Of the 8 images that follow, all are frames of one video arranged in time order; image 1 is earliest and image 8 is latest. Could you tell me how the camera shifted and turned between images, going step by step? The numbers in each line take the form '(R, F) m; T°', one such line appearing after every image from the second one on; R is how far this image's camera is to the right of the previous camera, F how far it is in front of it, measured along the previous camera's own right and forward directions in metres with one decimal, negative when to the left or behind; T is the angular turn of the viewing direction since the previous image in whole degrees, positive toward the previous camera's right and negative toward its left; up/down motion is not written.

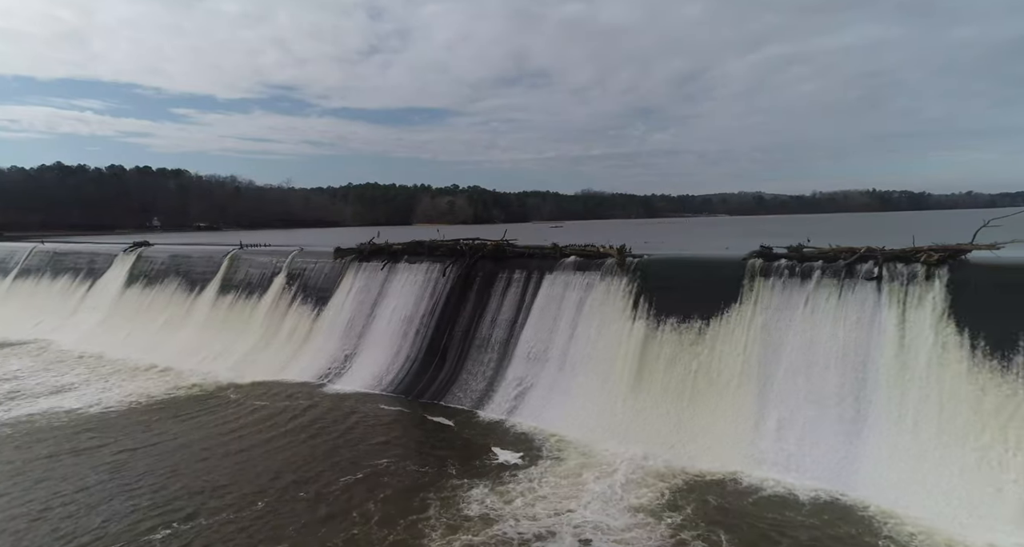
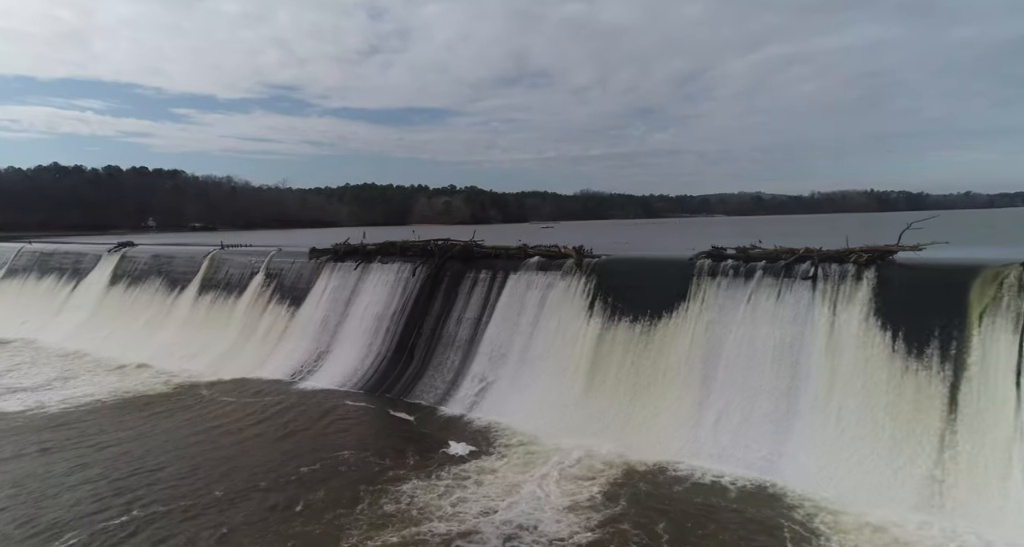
(+1.0, -0.5) m; 0°
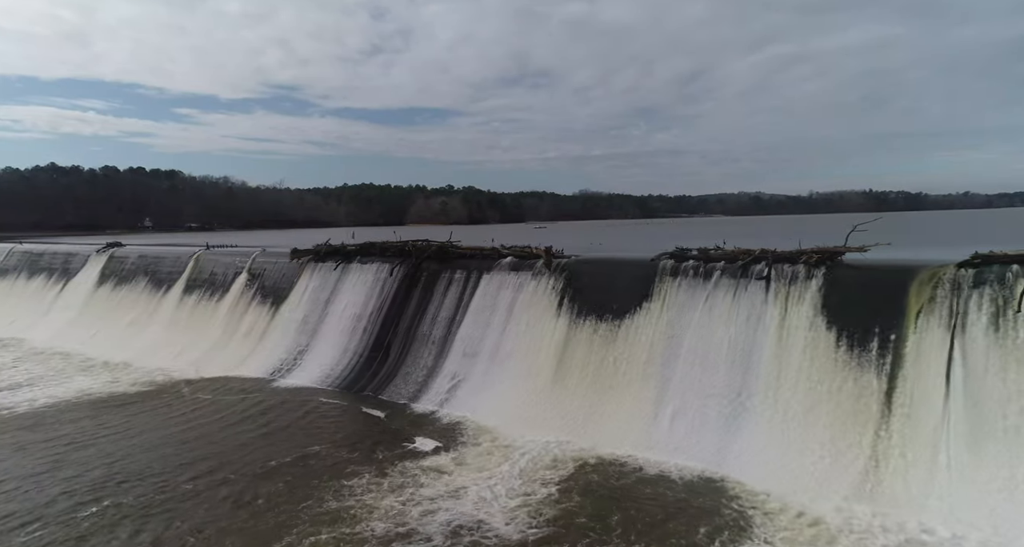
(+0.8, -0.4) m; 0°
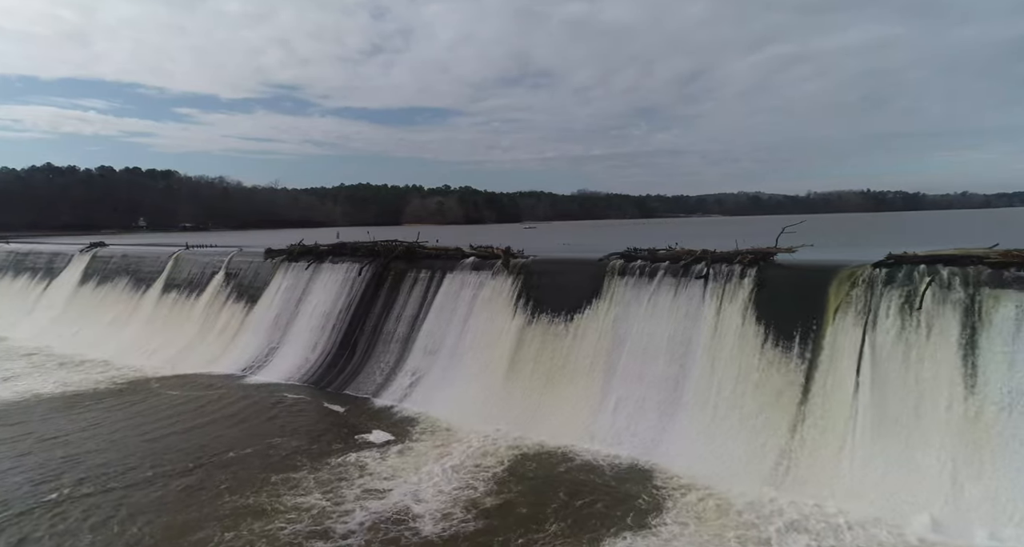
(+1.1, -0.6) m; 0°
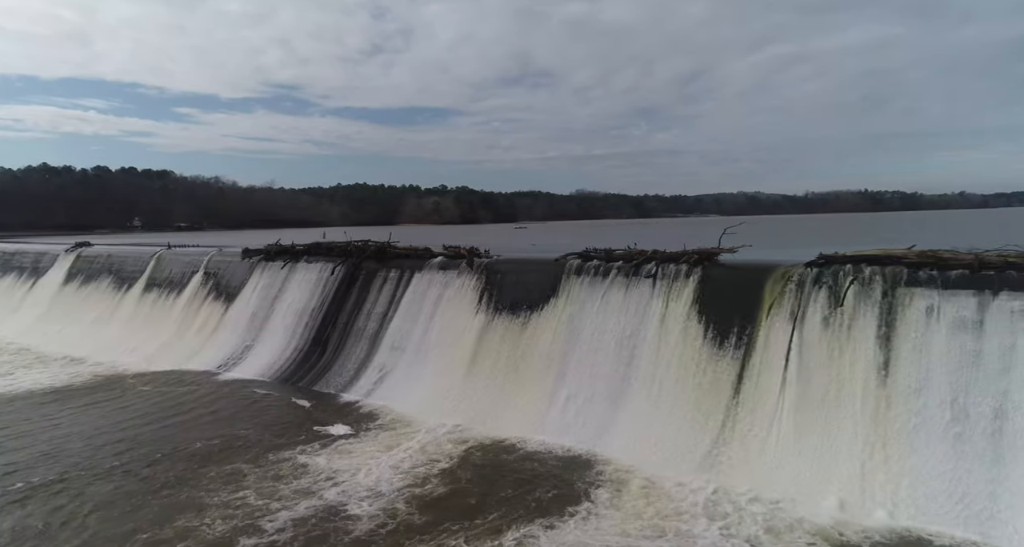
(+1.0, -0.5) m; 0°
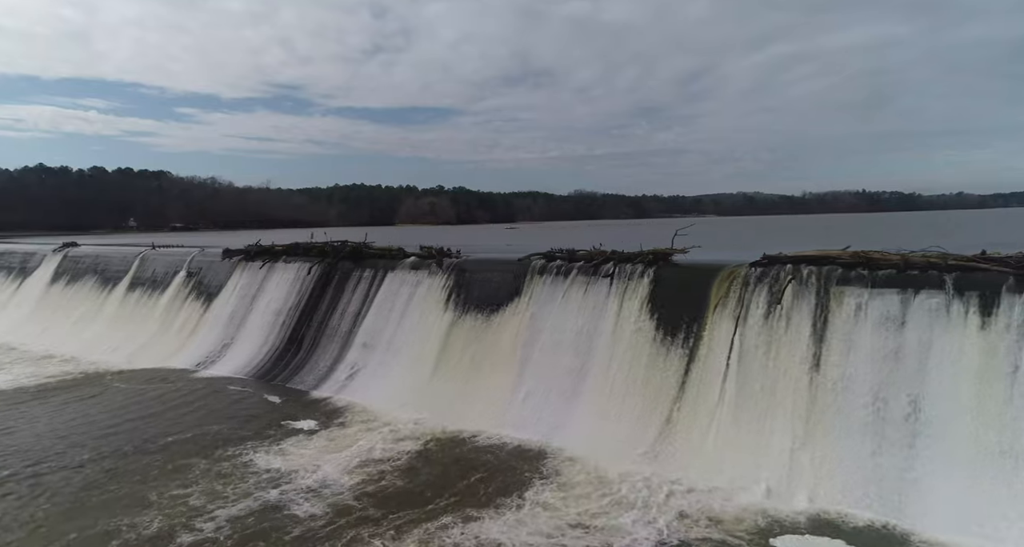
(+0.9, -0.5) m; 0°
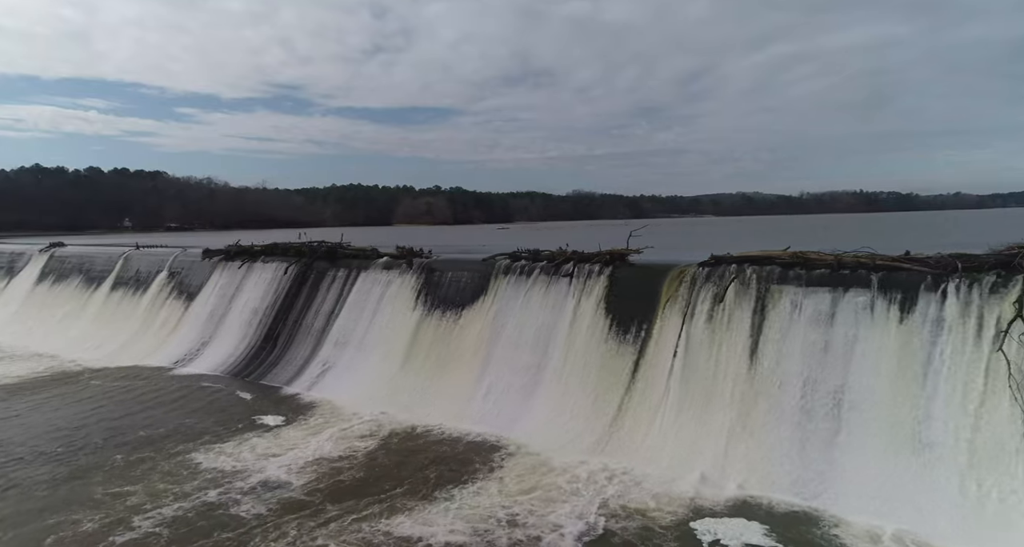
(+0.9, -0.4) m; 0°
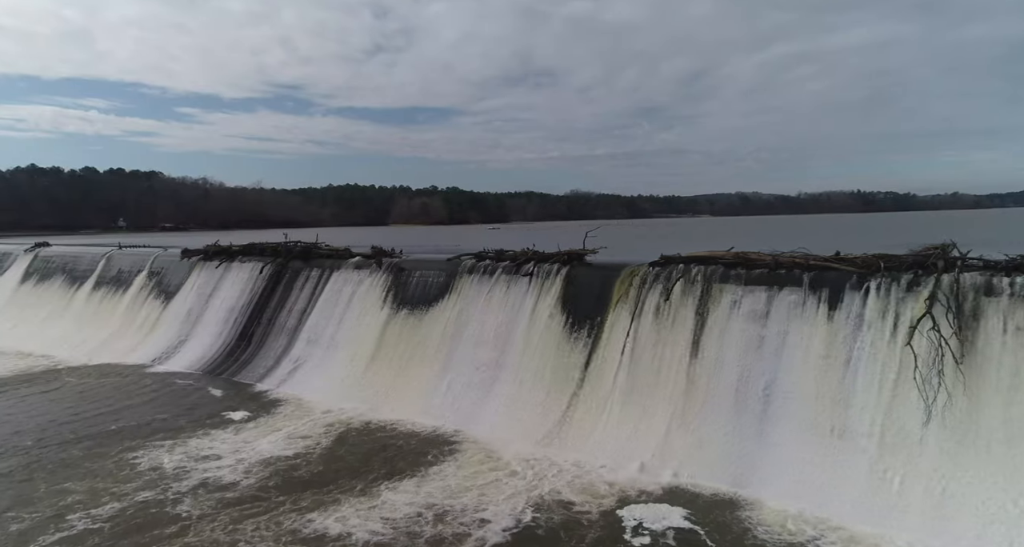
(+0.9, -0.3) m; 0°
